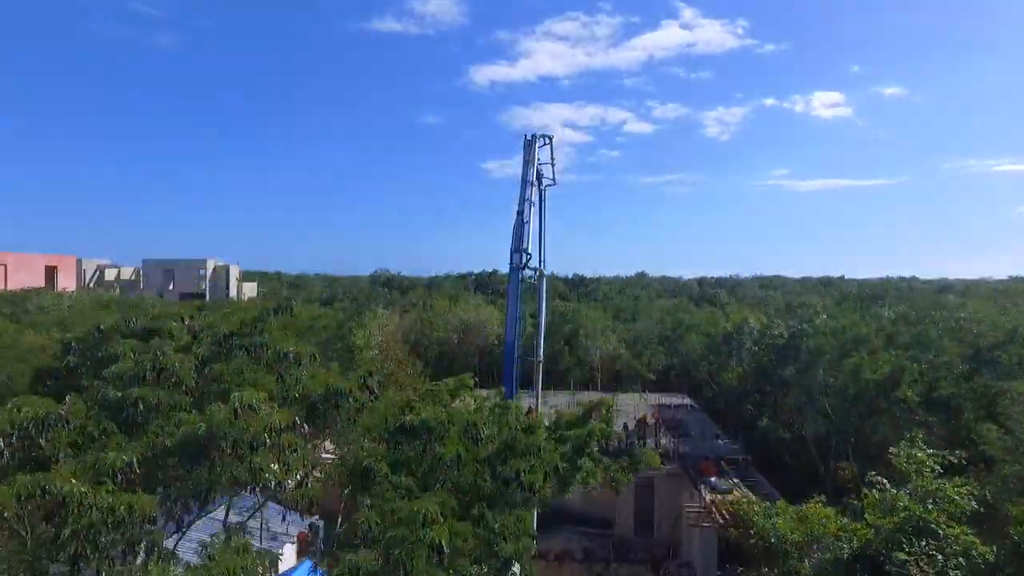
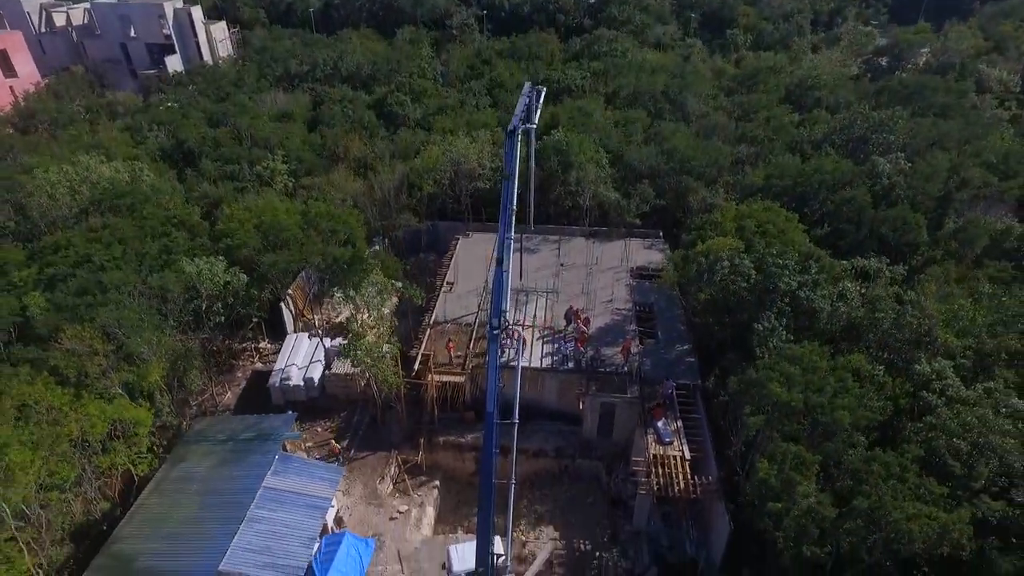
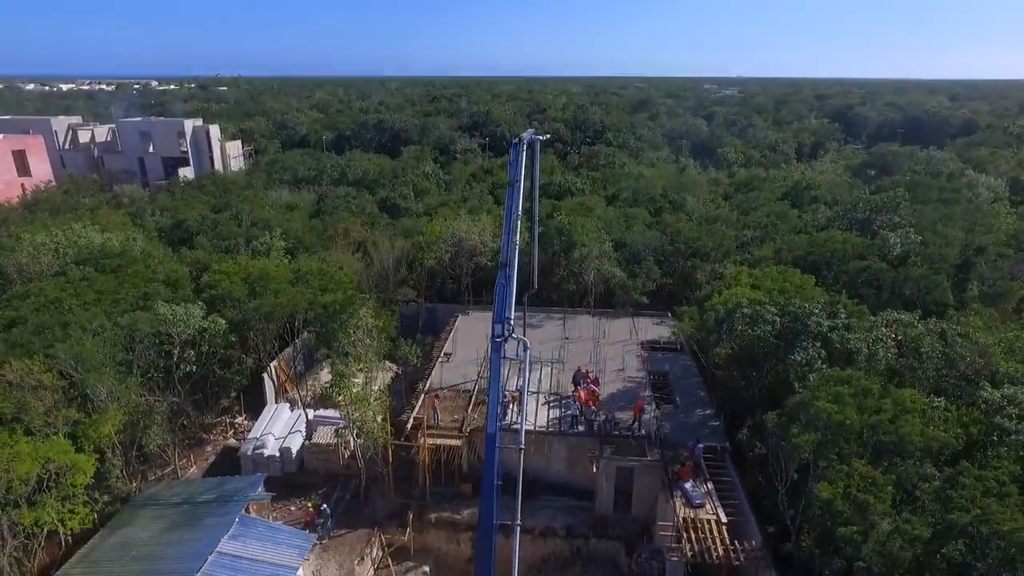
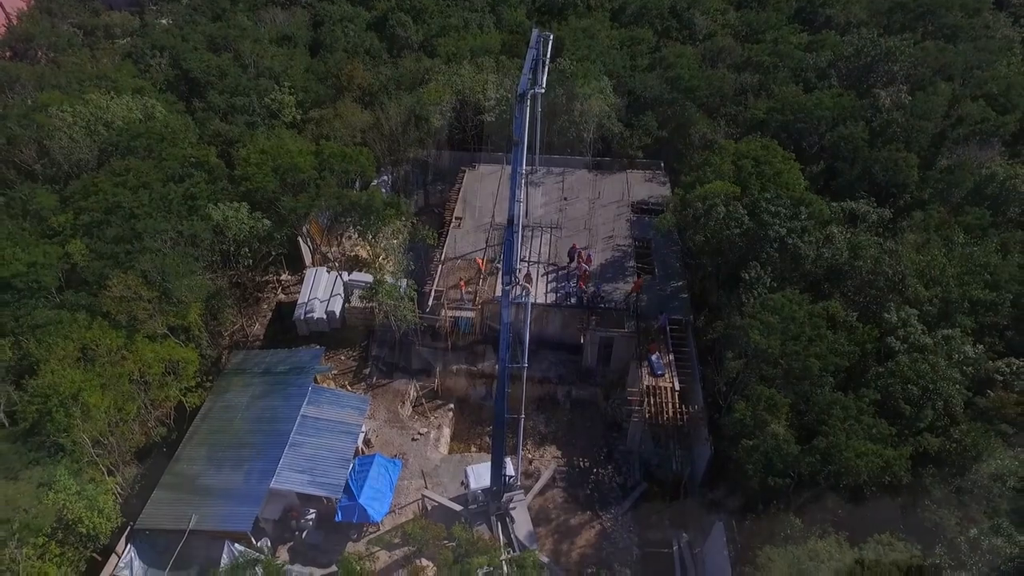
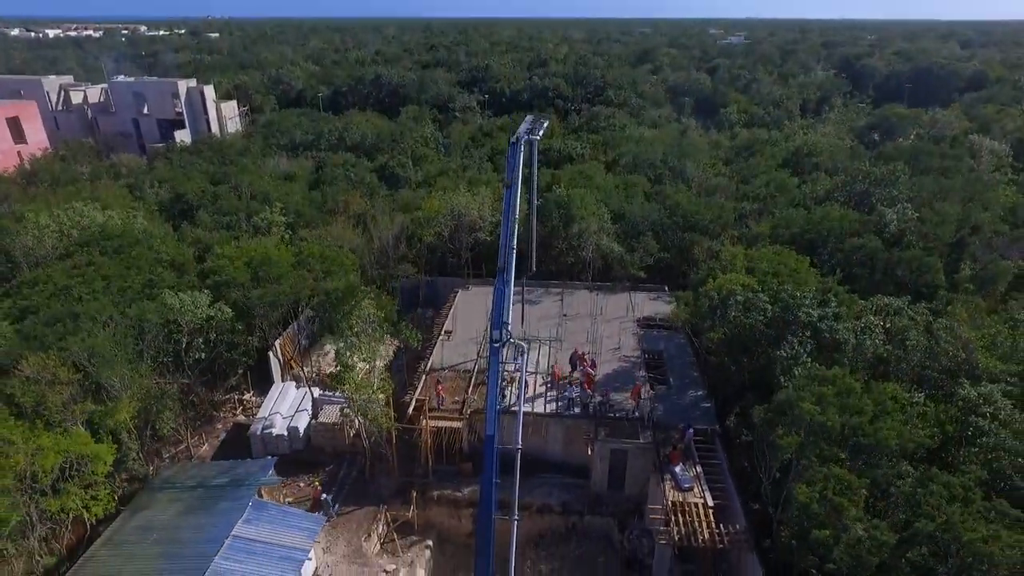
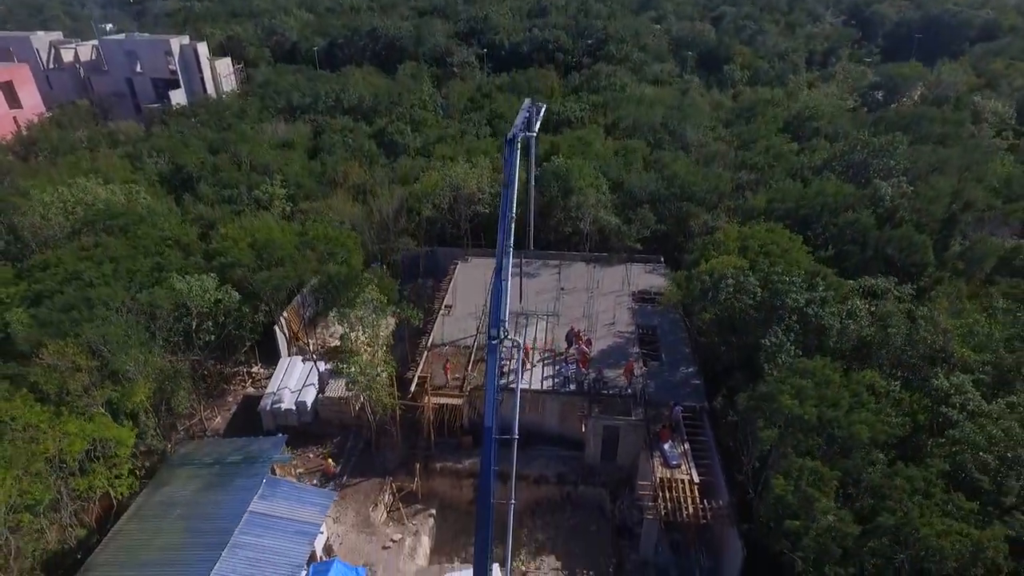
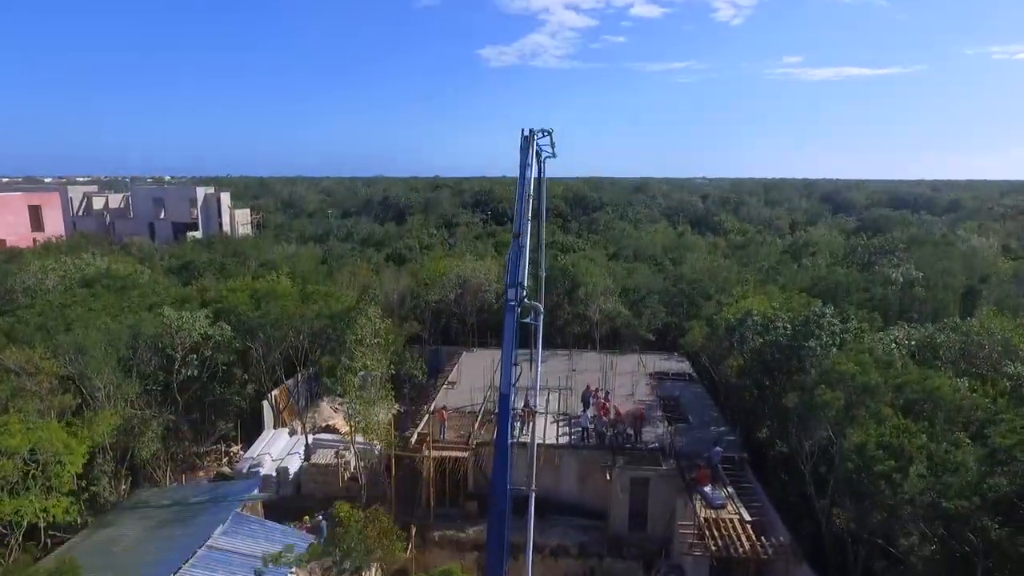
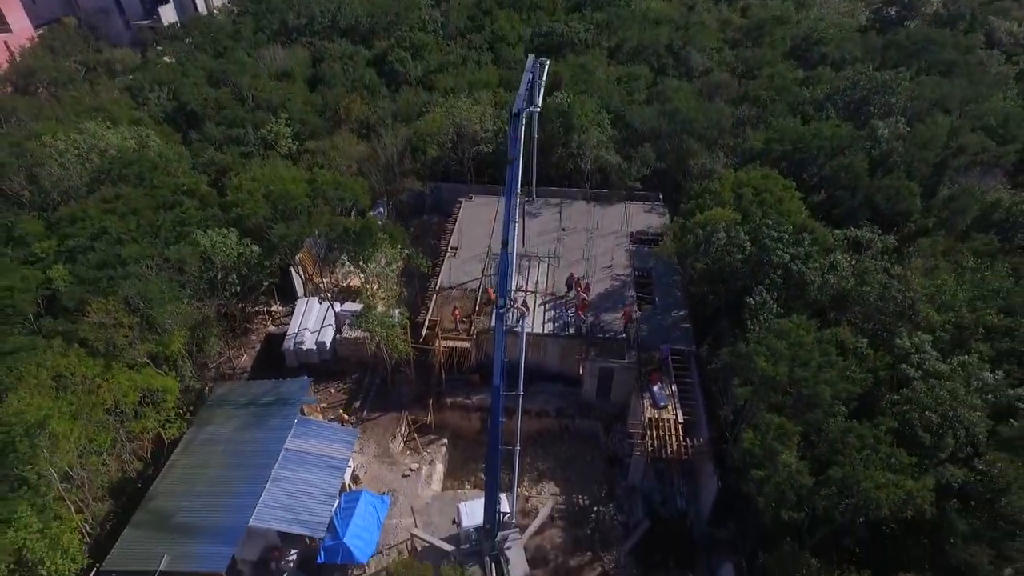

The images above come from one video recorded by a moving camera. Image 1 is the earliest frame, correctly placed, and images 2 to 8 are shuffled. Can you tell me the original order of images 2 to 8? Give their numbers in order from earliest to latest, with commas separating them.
7, 3, 5, 6, 2, 8, 4
